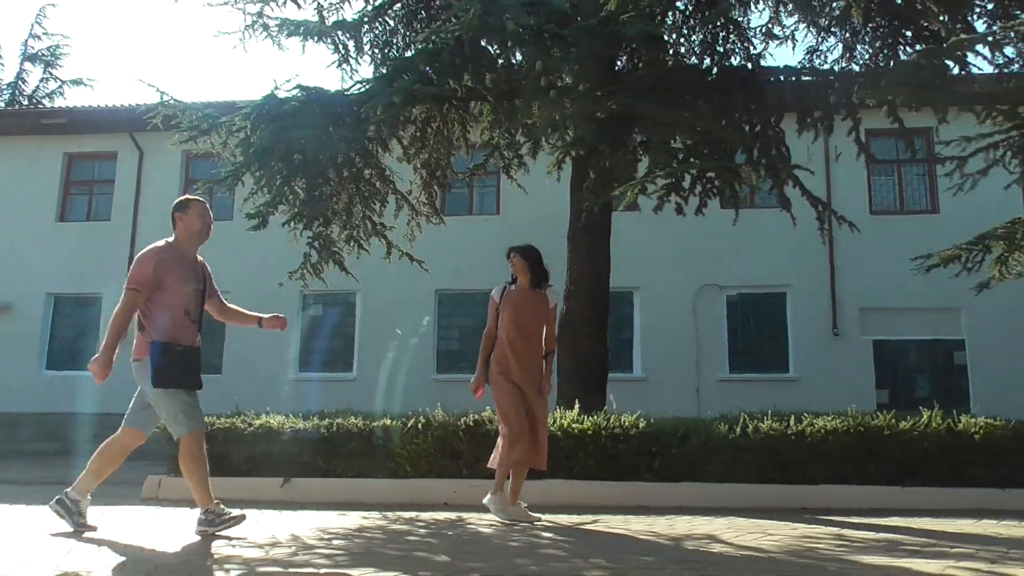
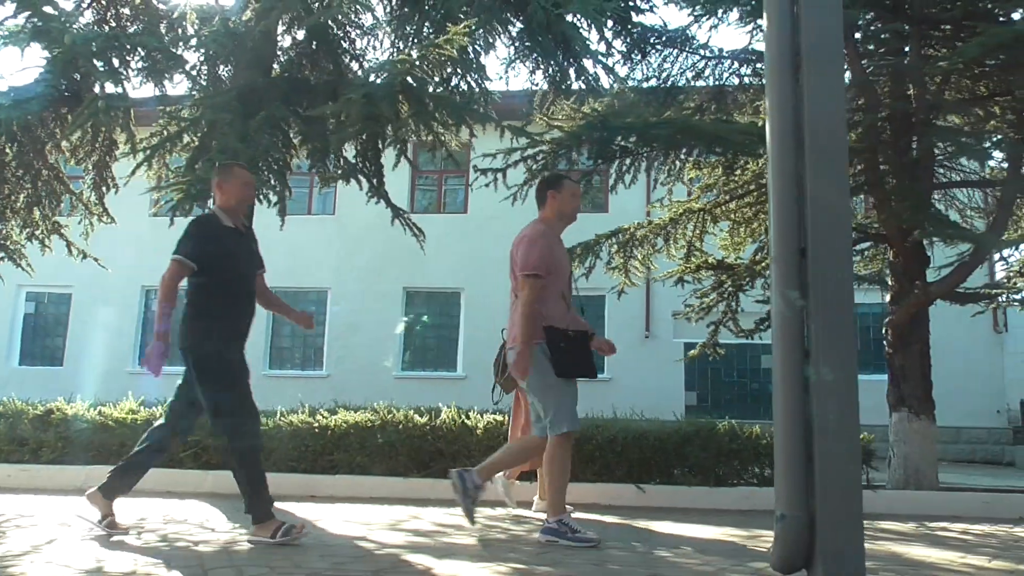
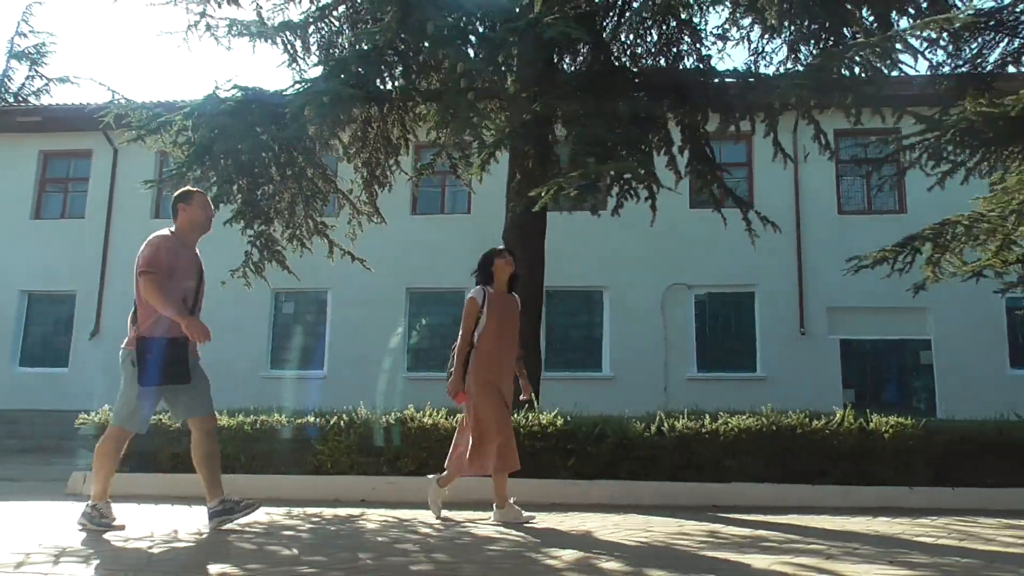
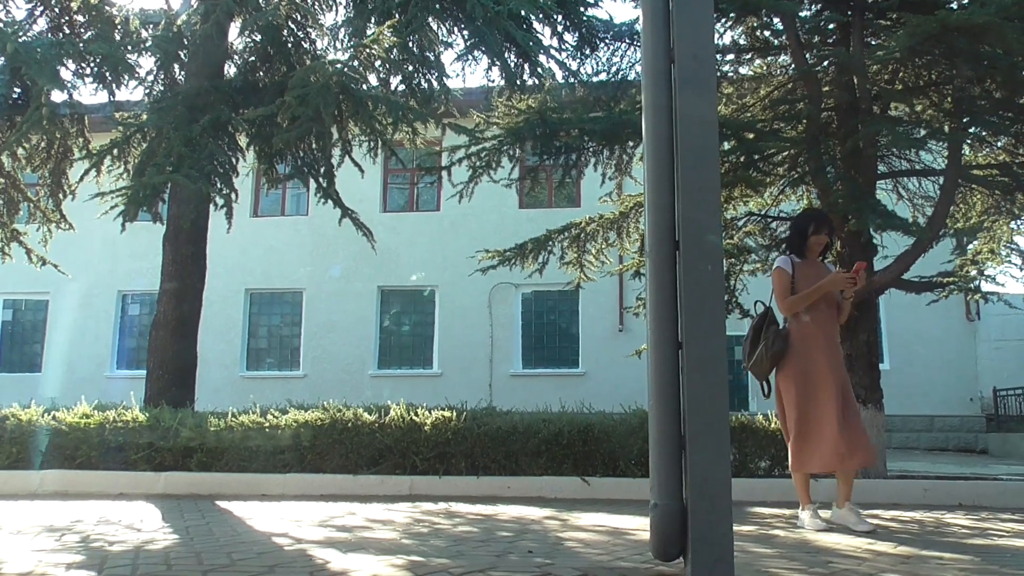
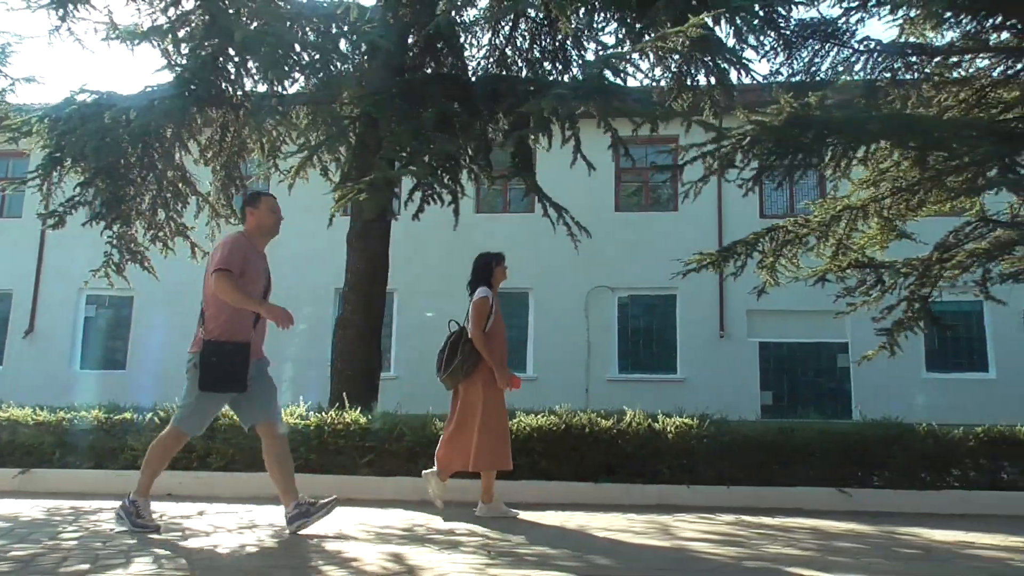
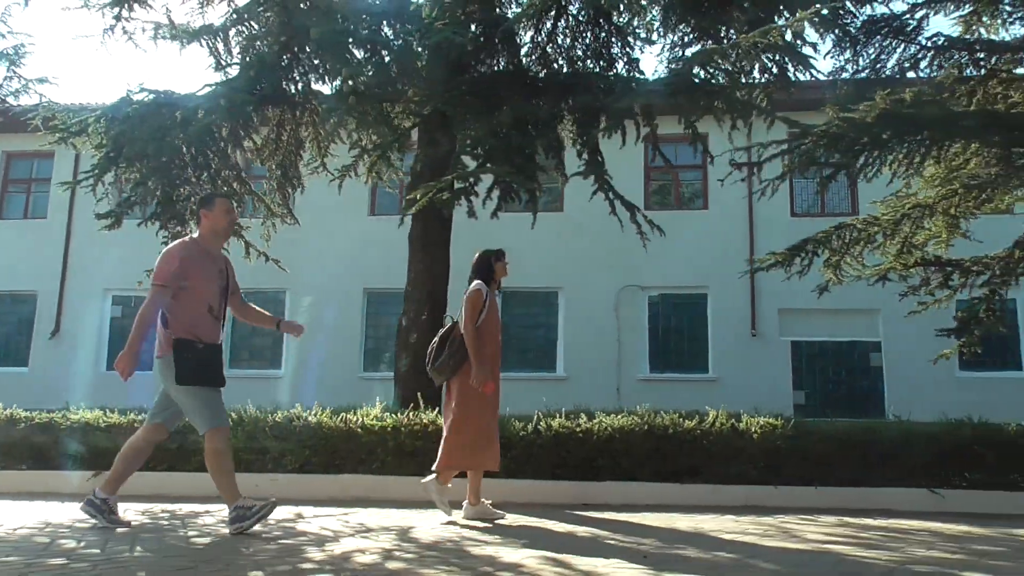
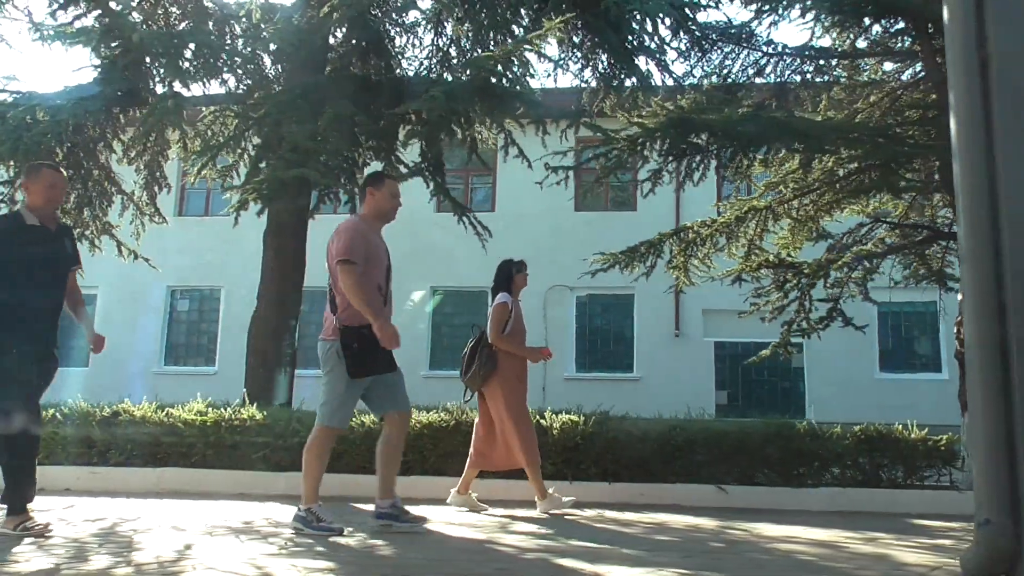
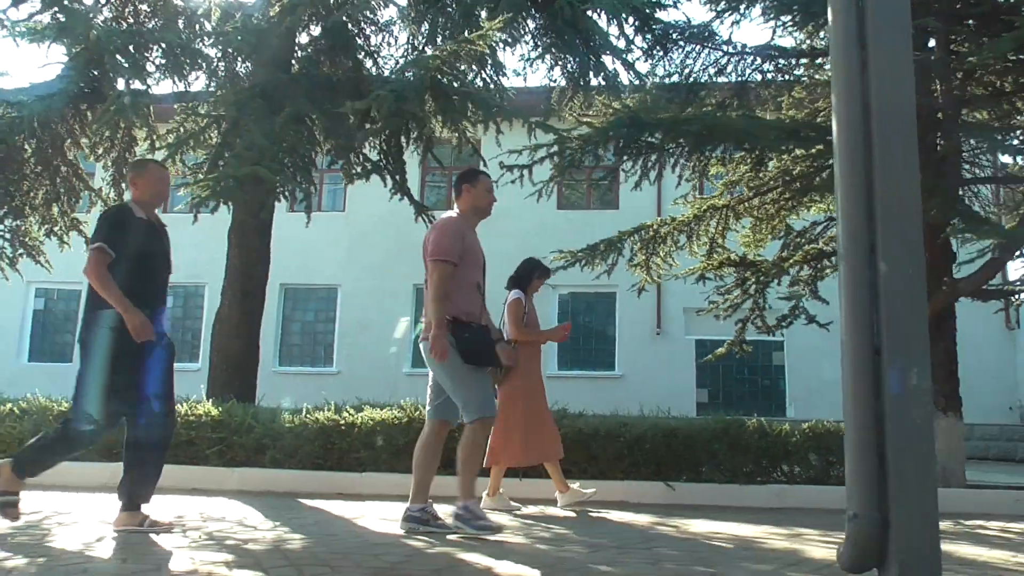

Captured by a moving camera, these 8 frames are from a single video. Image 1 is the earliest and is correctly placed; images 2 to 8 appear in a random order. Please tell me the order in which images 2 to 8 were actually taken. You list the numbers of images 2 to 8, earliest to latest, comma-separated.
3, 6, 5, 7, 8, 2, 4
